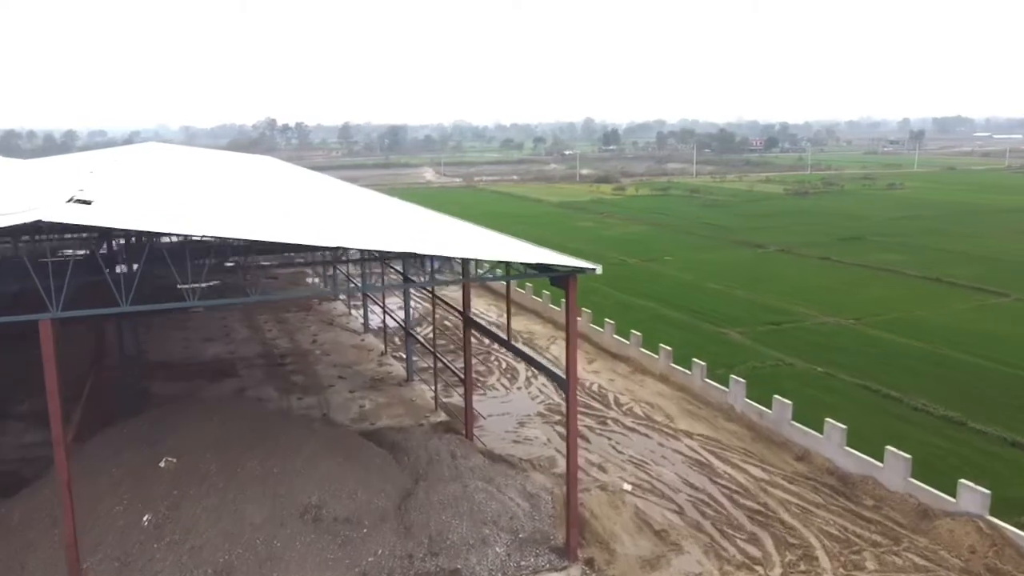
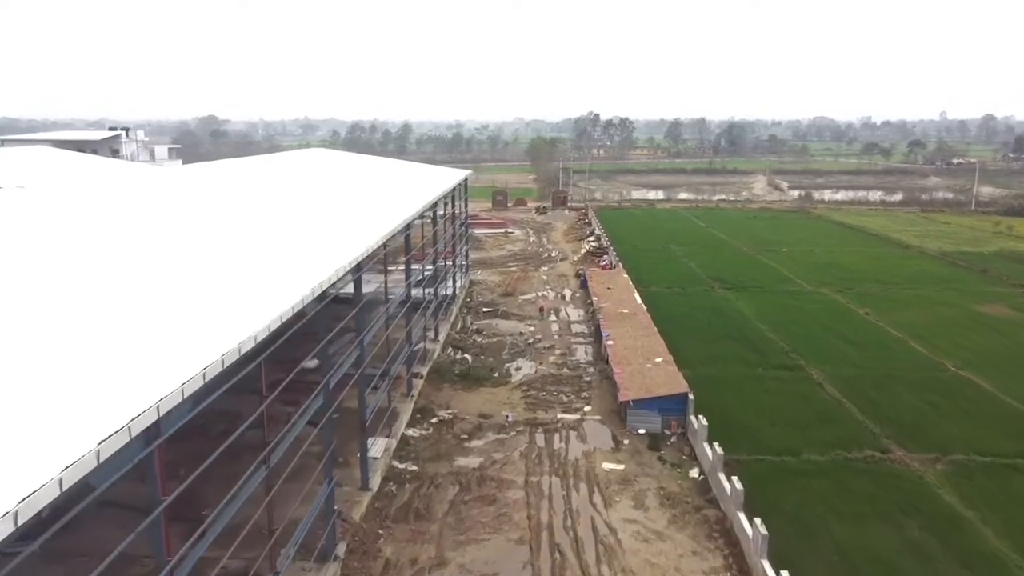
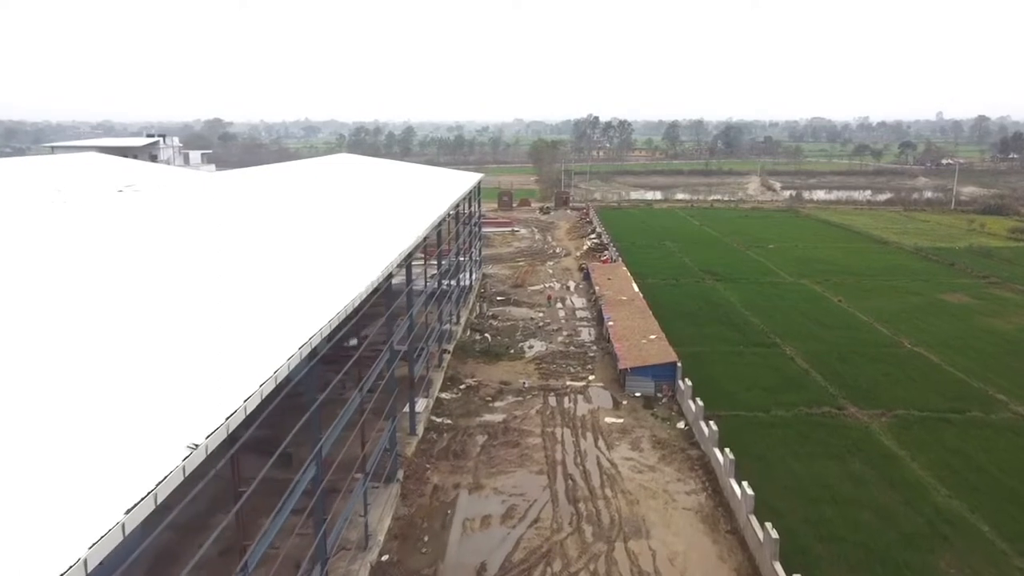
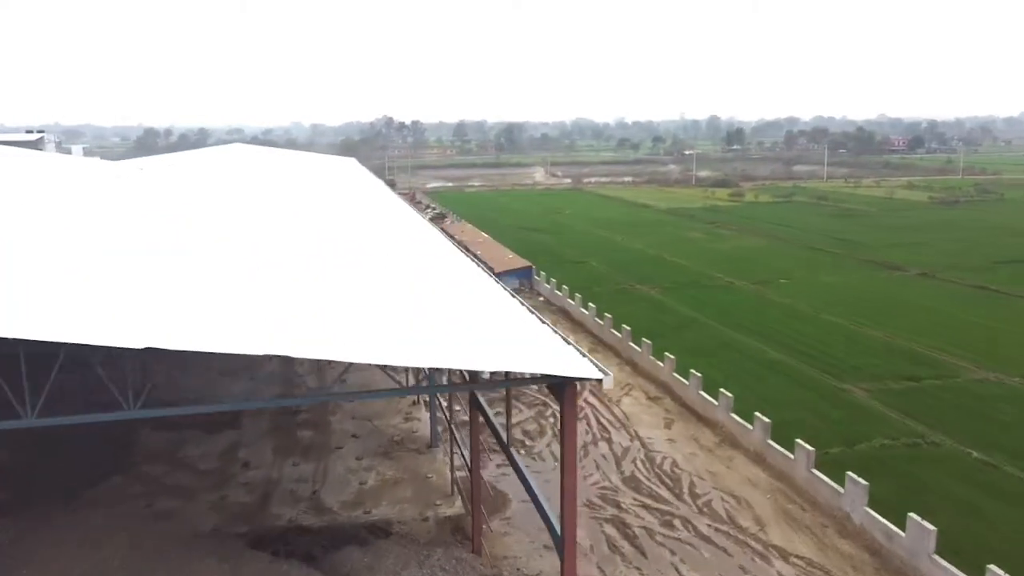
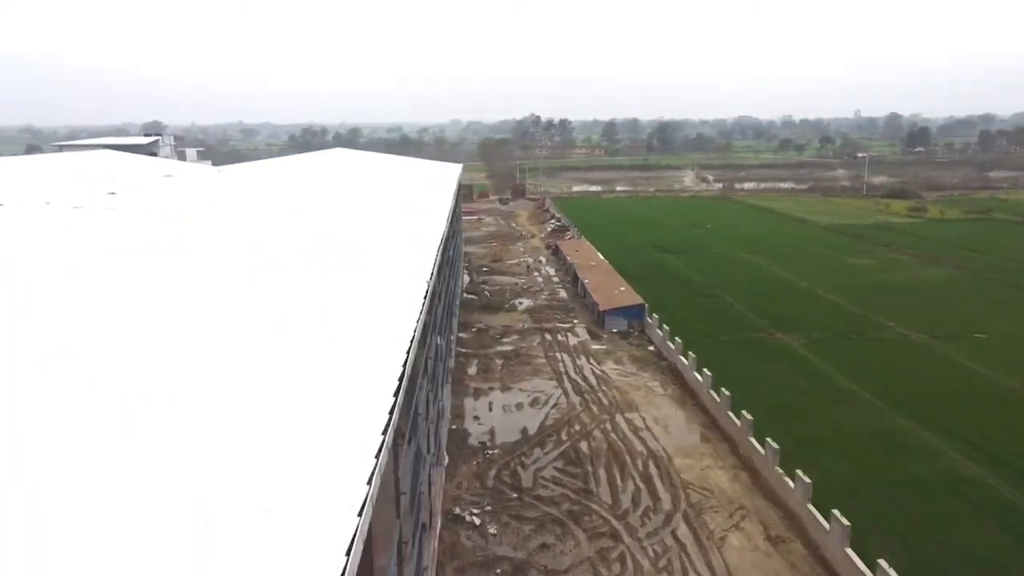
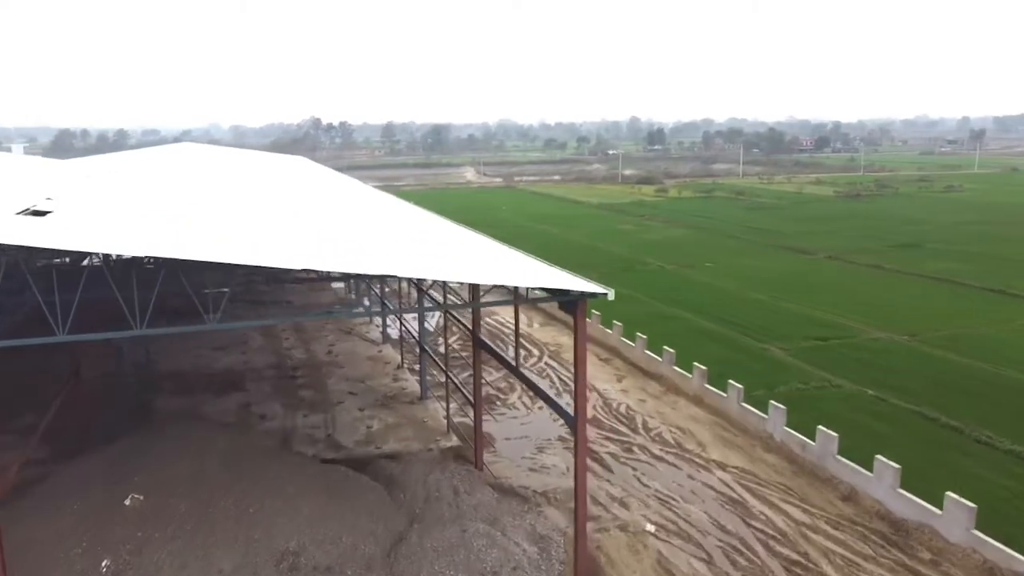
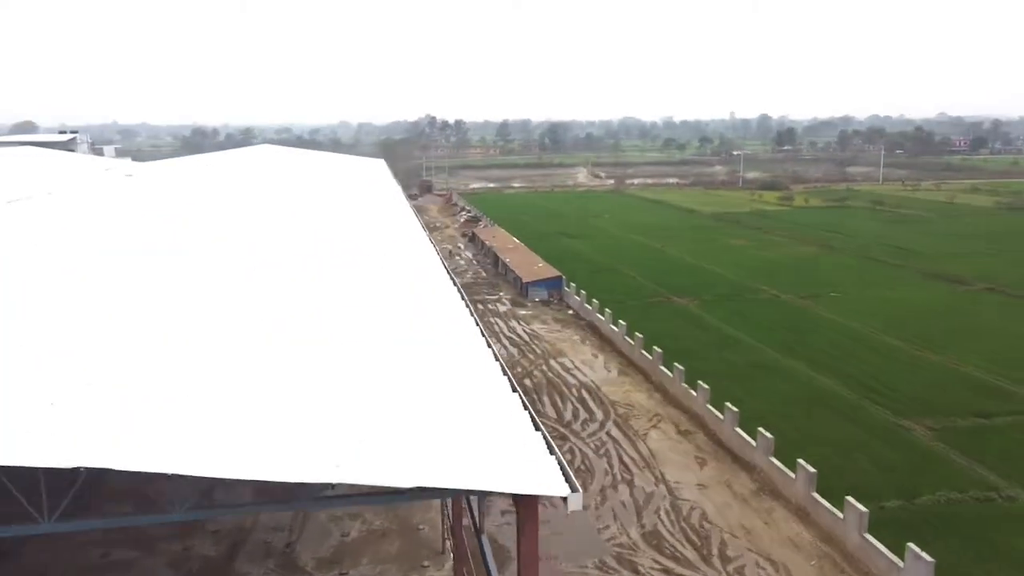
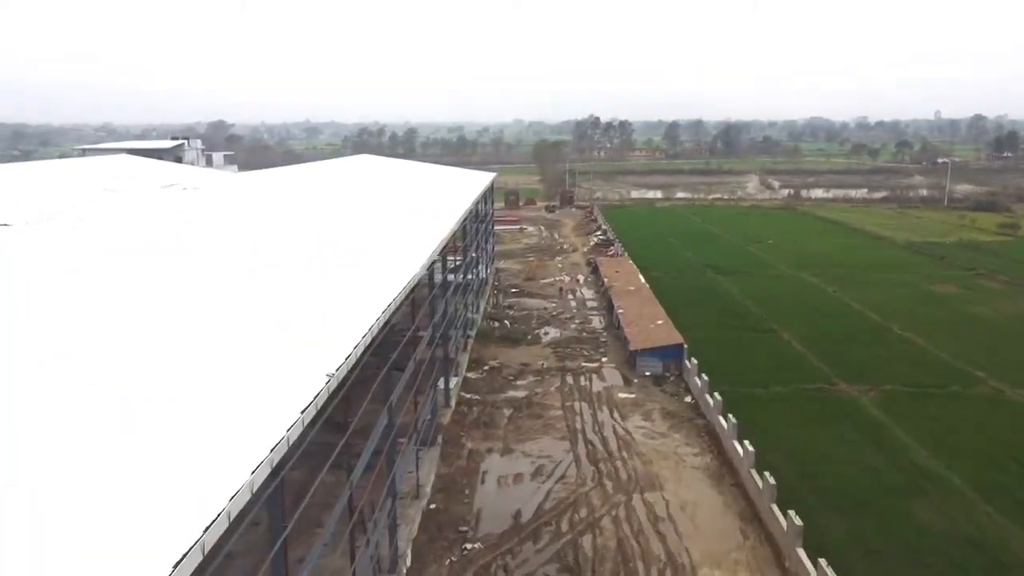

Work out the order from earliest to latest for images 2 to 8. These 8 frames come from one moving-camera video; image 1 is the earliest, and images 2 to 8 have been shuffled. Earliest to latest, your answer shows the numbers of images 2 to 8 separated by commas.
6, 4, 7, 5, 8, 3, 2
